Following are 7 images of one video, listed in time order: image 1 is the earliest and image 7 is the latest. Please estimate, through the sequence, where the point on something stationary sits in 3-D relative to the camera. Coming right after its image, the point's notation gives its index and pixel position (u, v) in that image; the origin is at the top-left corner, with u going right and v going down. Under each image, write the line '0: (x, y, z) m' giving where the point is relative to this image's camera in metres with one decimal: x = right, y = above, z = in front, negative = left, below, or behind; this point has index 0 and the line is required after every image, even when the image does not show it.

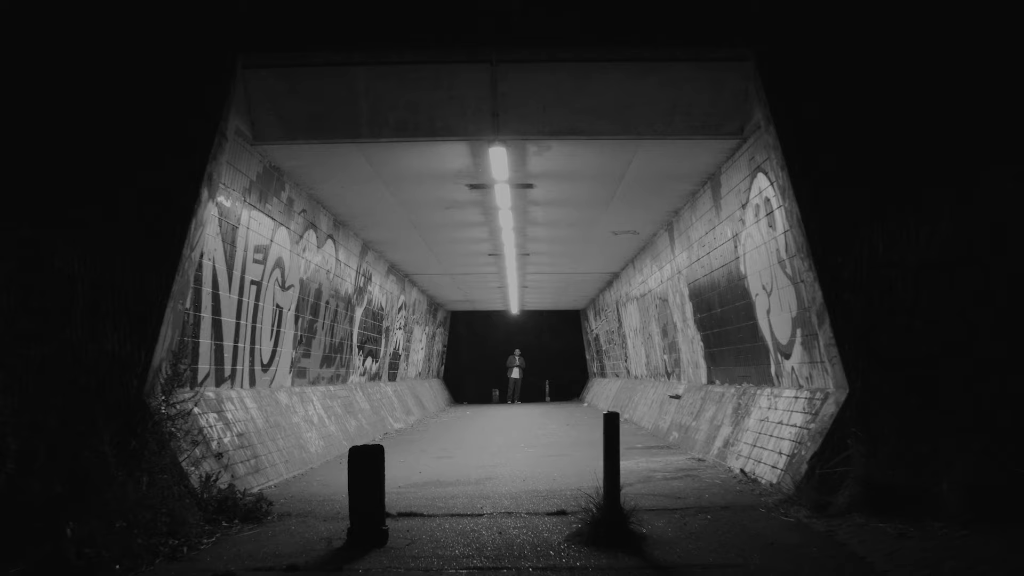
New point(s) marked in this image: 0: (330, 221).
0: (-2.0, +0.7, +12.1) m
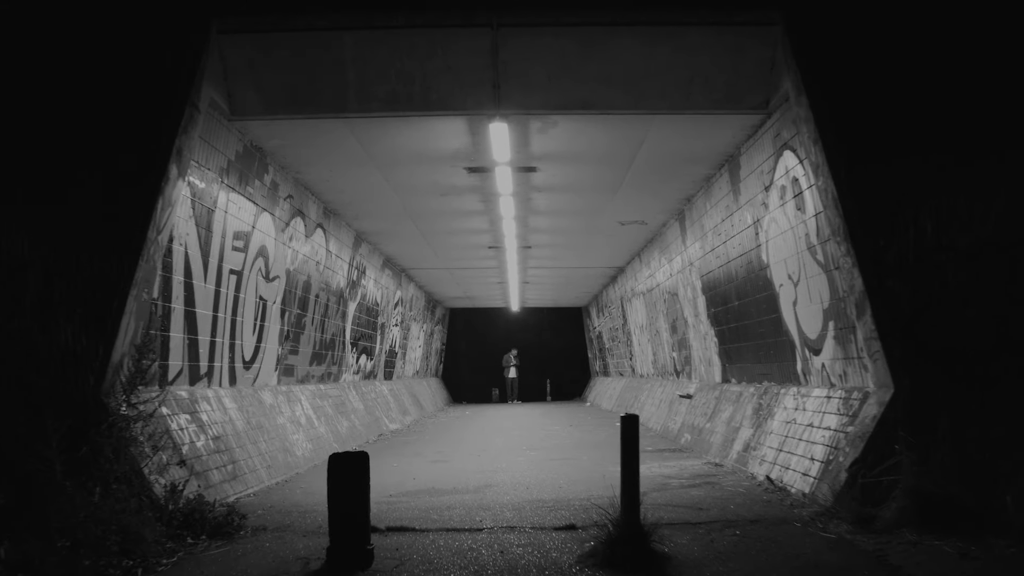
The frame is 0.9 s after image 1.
0: (-2.0, +0.8, +11.4) m
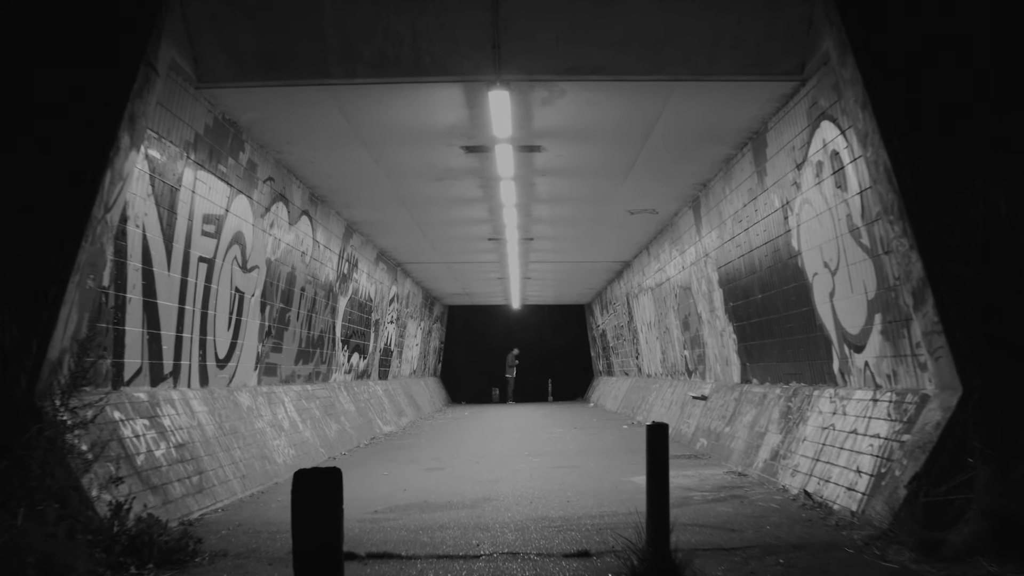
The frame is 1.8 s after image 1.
0: (-2.0, +0.9, +10.5) m
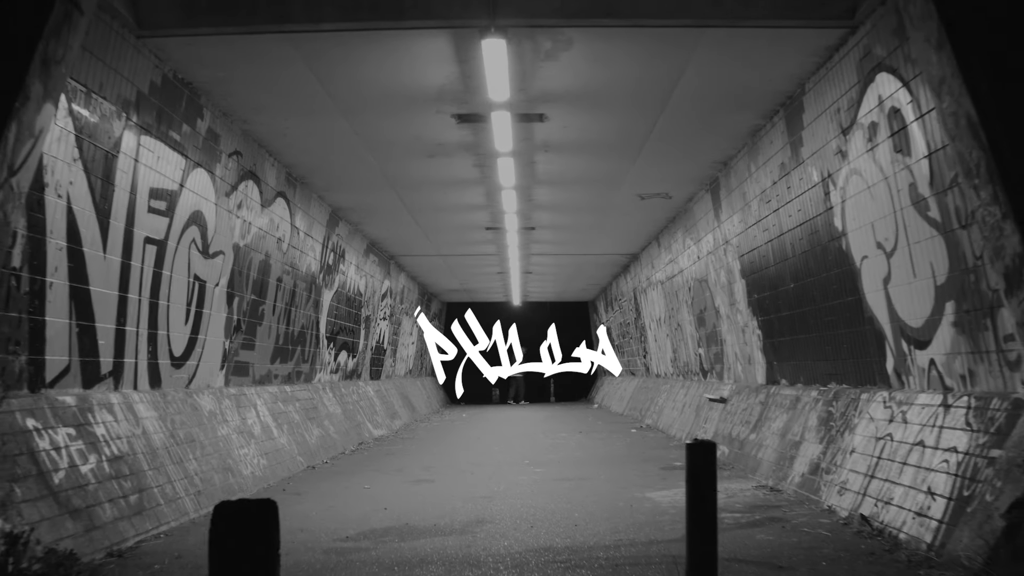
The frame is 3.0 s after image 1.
0: (-2.0, +1.0, +9.5) m
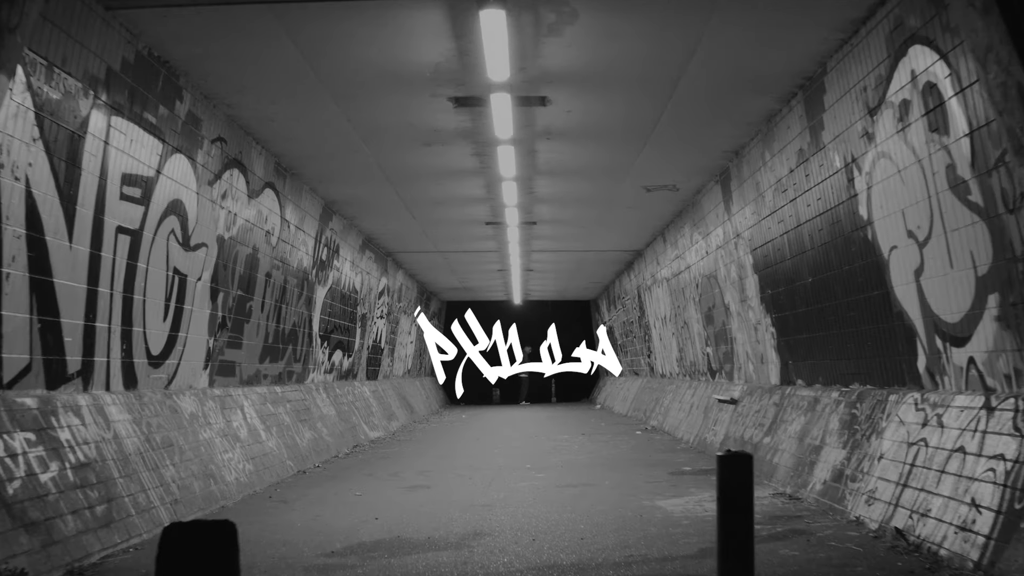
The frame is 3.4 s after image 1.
0: (-2.0, +1.0, +9.0) m
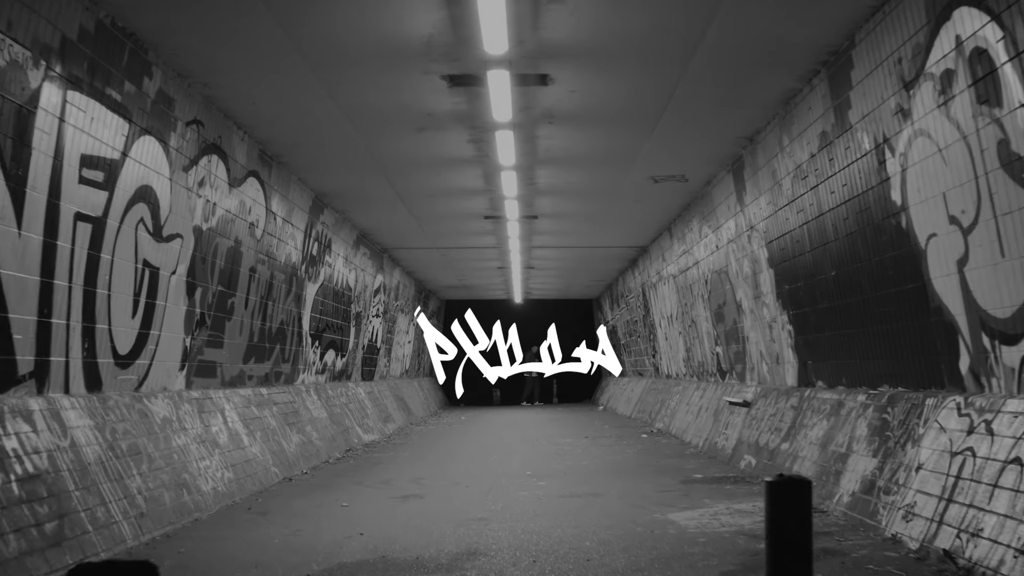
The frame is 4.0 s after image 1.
0: (-2.0, +1.0, +8.5) m
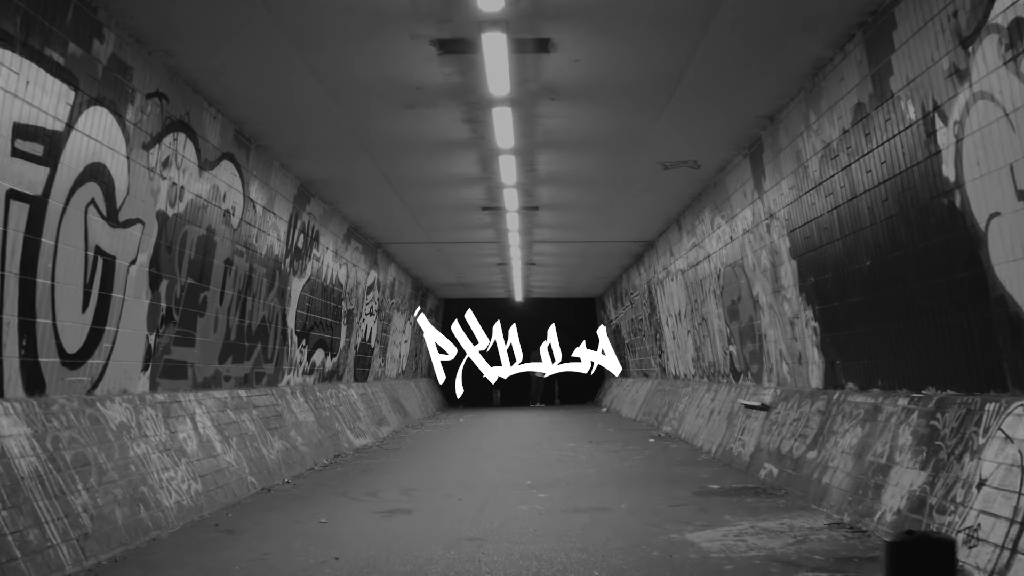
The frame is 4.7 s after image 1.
0: (-2.0, +1.1, +7.7) m
